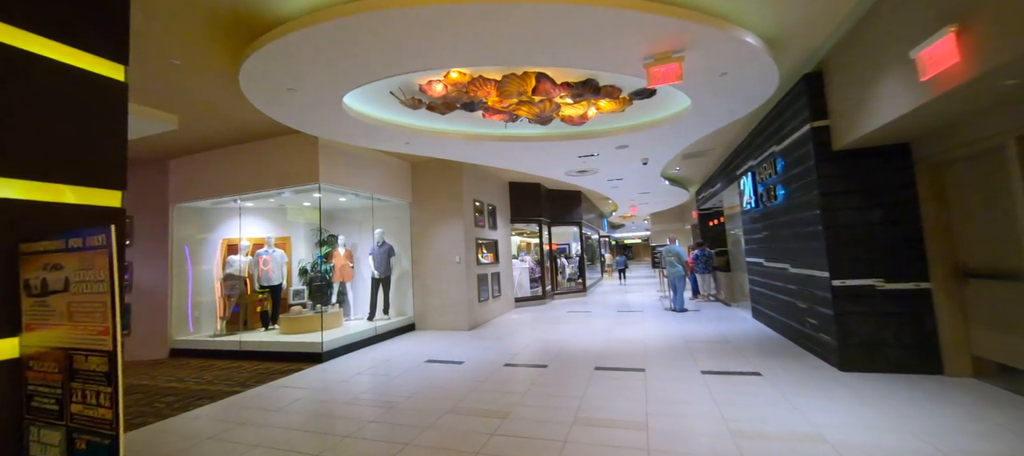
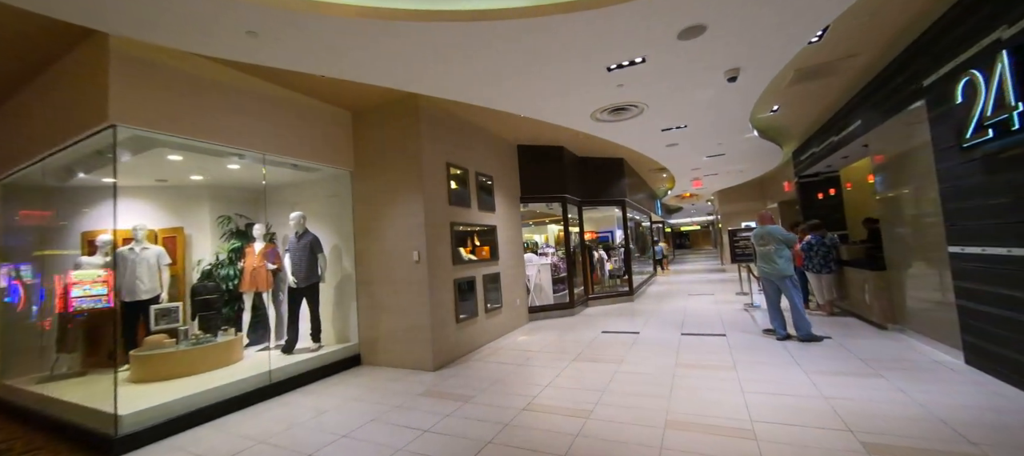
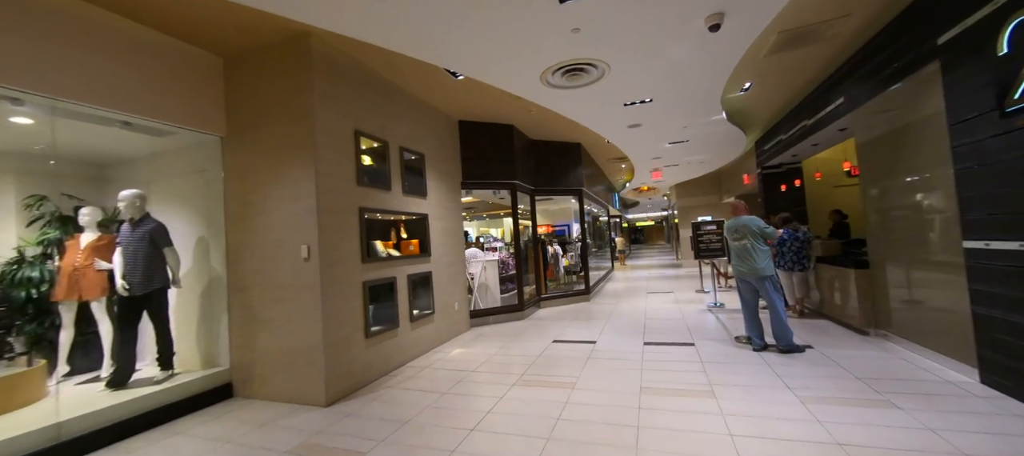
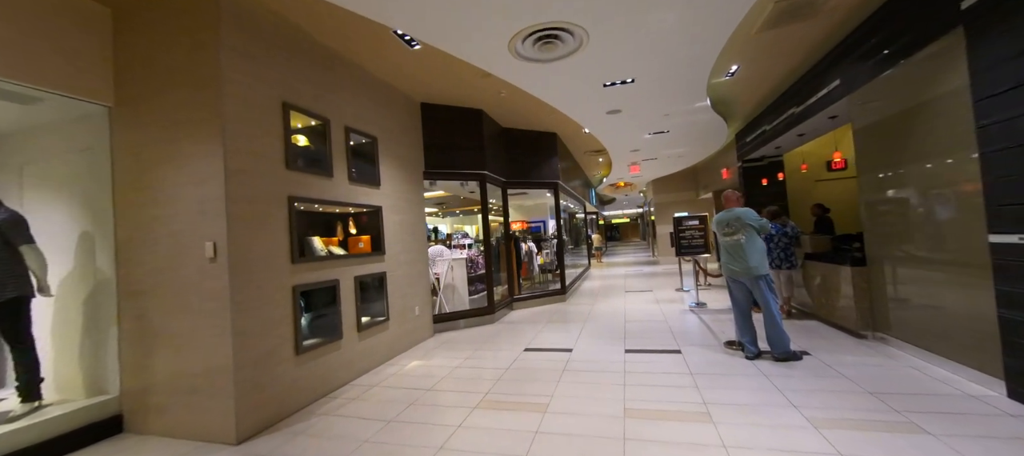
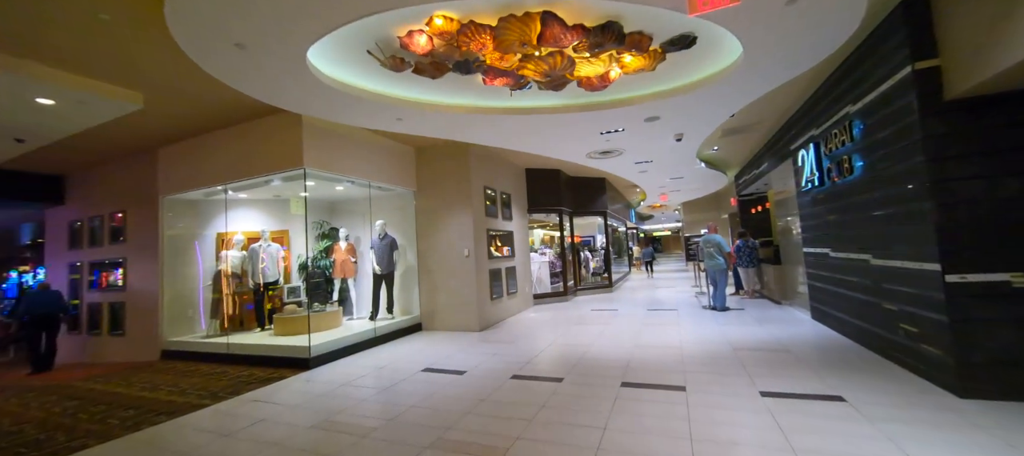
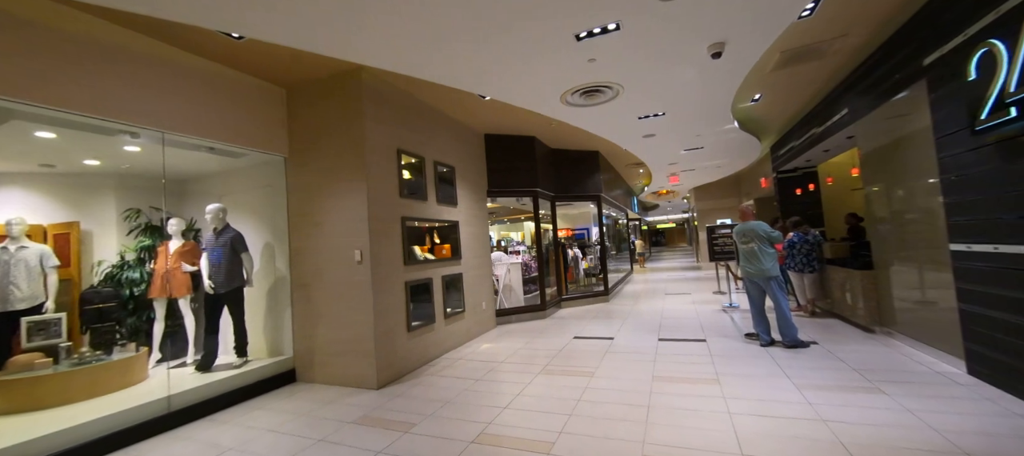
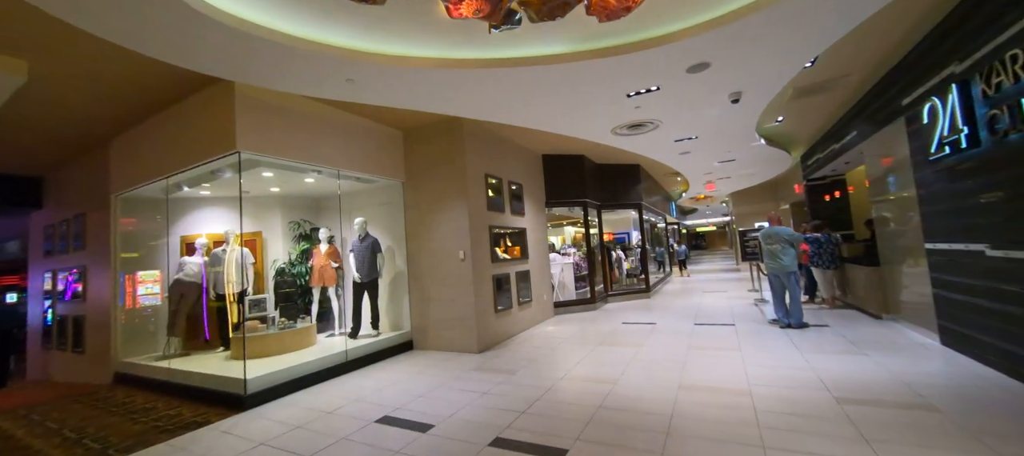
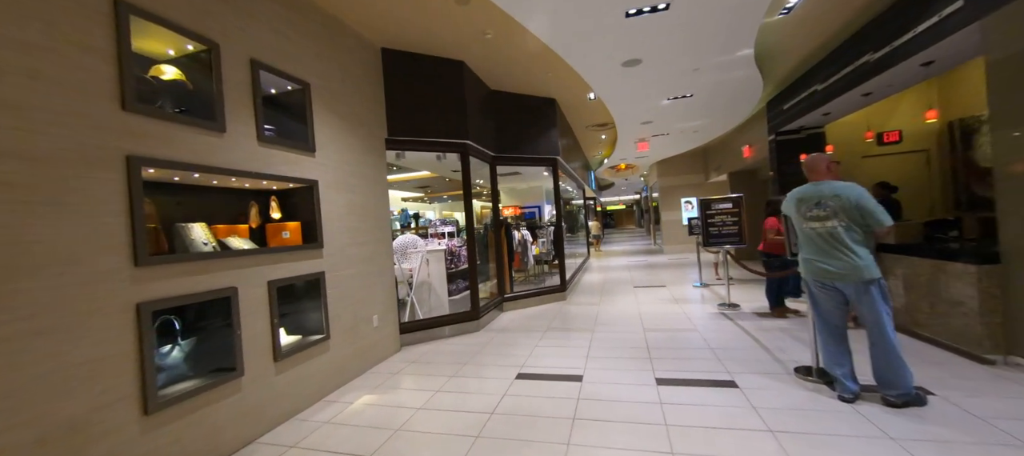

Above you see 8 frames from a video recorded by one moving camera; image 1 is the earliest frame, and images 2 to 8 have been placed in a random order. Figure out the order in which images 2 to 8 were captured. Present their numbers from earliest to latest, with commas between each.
5, 7, 2, 6, 3, 4, 8
